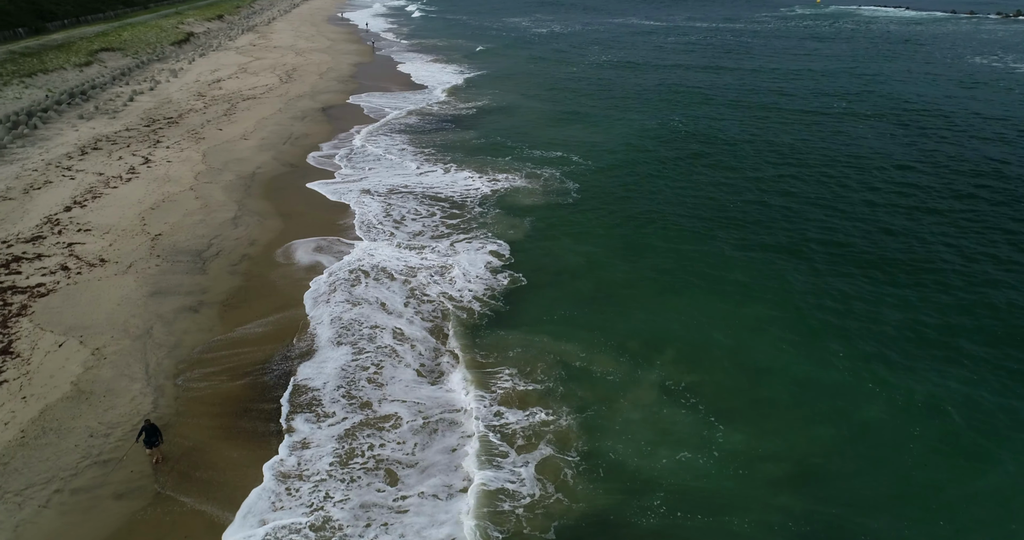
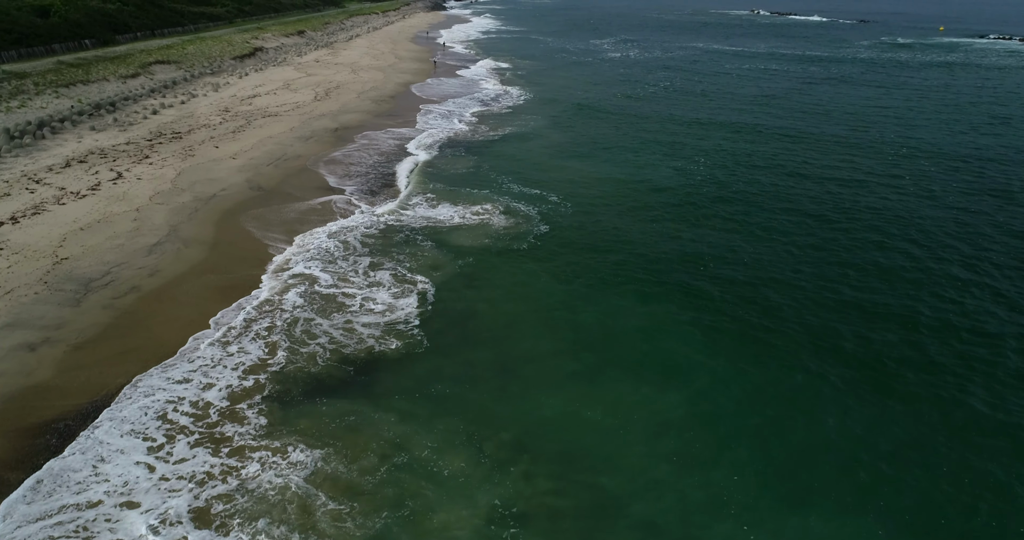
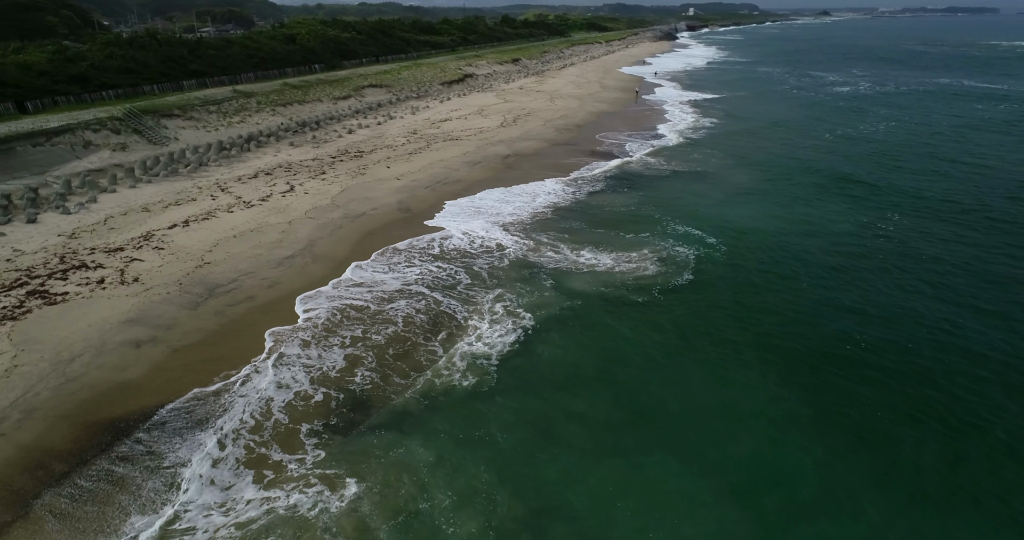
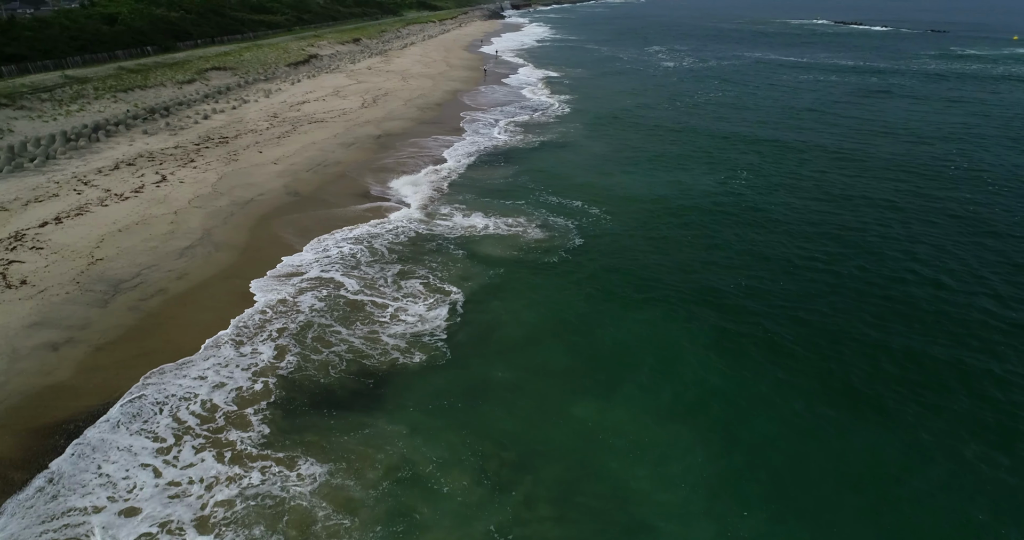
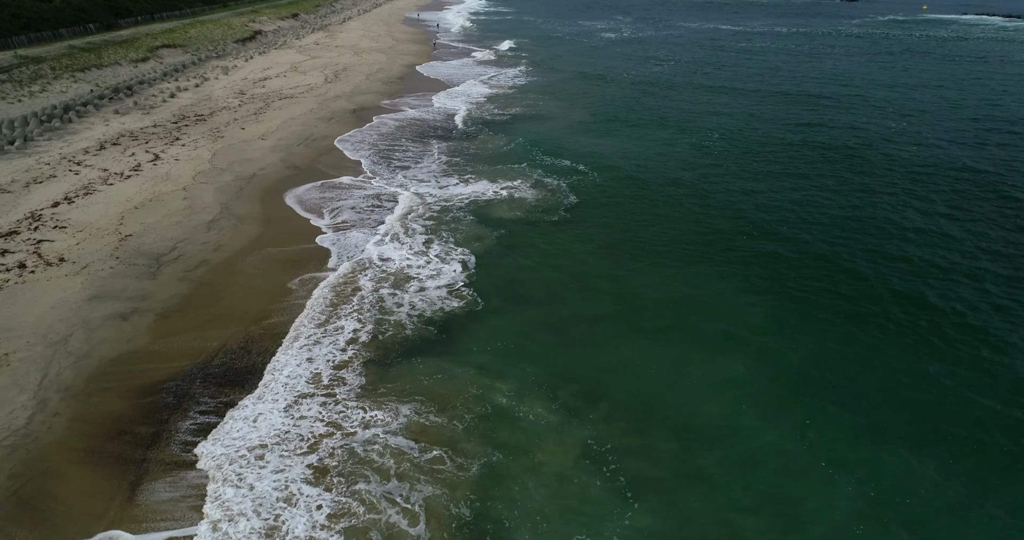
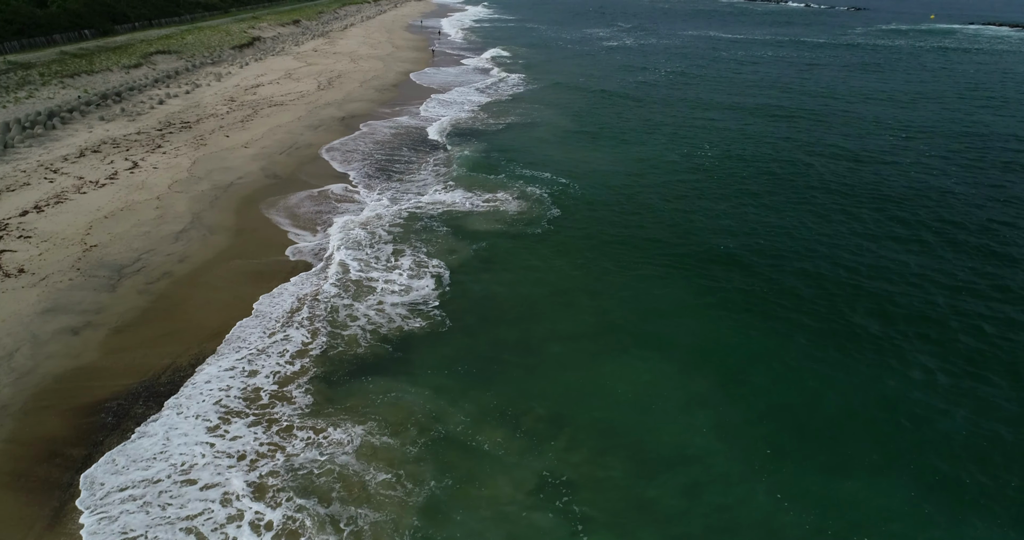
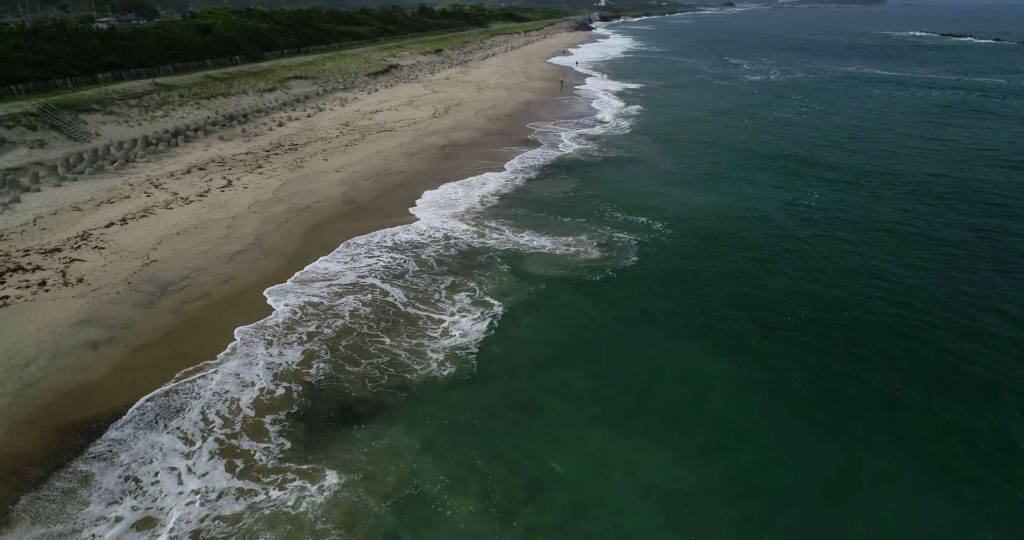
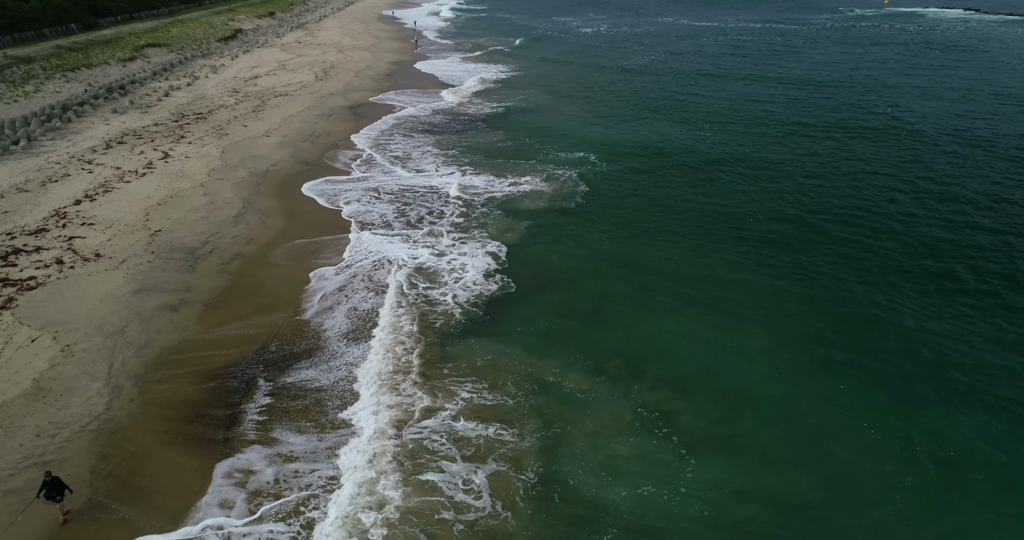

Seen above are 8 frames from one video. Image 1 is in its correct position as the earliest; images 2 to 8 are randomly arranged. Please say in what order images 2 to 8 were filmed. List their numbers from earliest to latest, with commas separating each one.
8, 5, 6, 2, 4, 7, 3
